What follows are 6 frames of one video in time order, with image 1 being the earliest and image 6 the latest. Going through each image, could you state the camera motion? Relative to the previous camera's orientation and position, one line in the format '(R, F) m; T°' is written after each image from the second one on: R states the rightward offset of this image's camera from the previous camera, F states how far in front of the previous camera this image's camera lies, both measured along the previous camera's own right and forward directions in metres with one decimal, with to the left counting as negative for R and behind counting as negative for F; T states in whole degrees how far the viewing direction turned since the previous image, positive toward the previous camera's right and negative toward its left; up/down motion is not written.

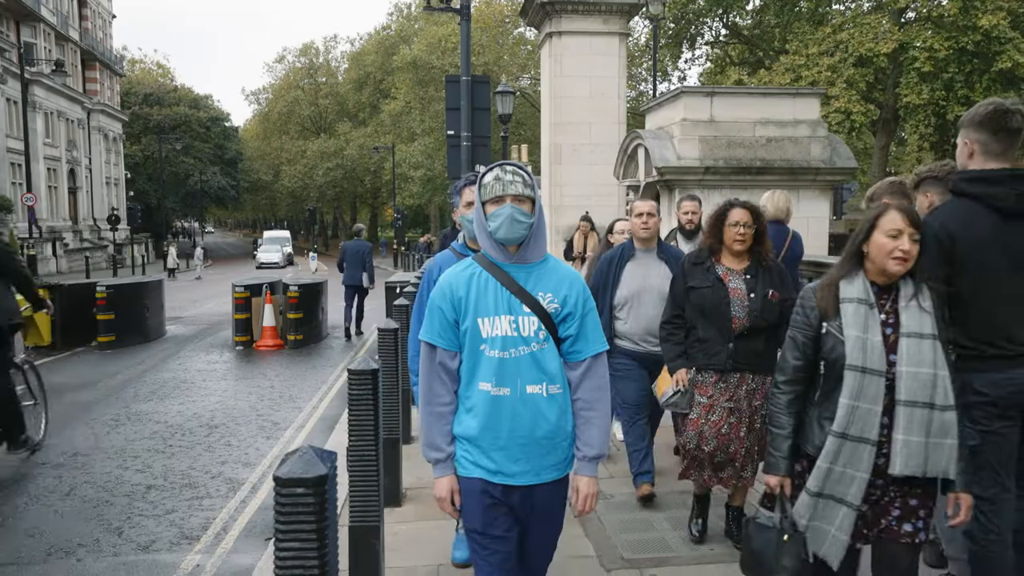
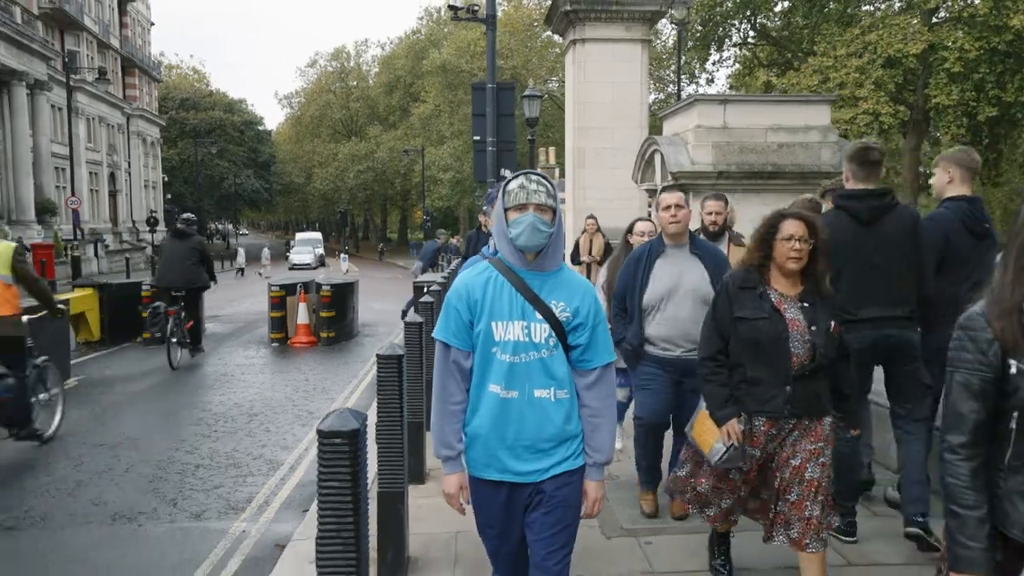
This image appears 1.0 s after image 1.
(+0.1, -0.5) m; -2°
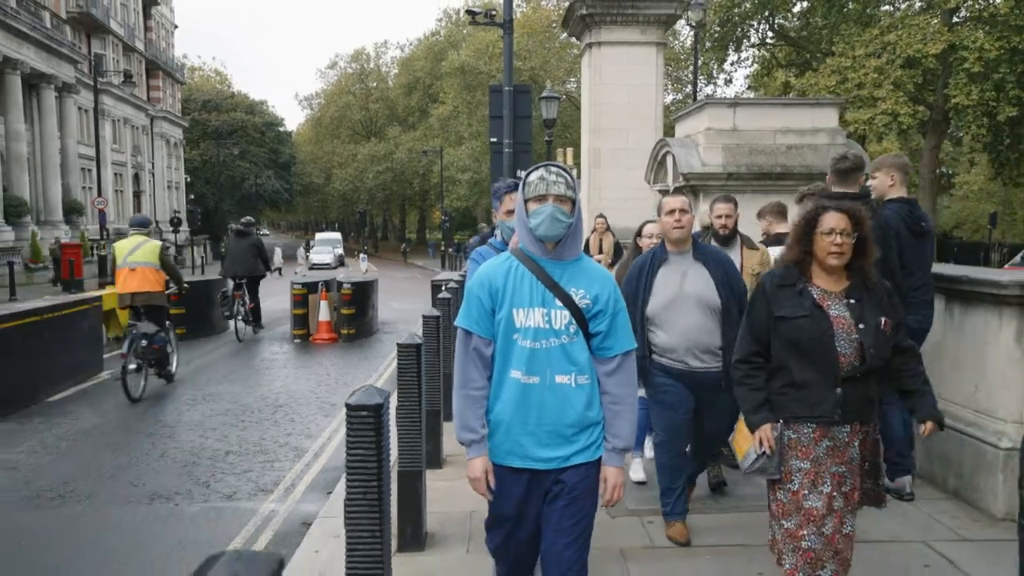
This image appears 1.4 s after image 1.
(0.0, -0.3) m; -1°
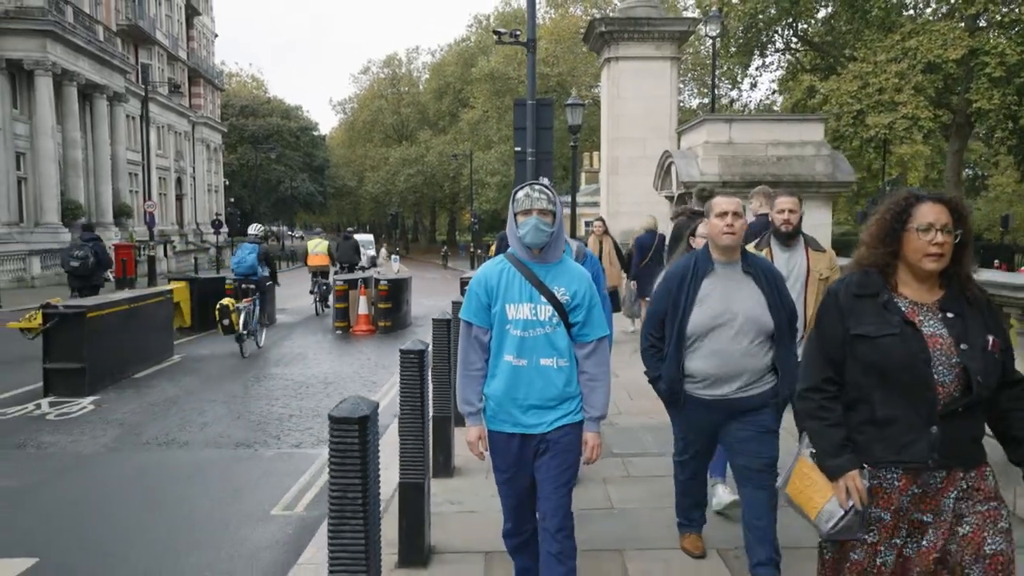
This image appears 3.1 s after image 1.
(+0.2, -1.4) m; -2°
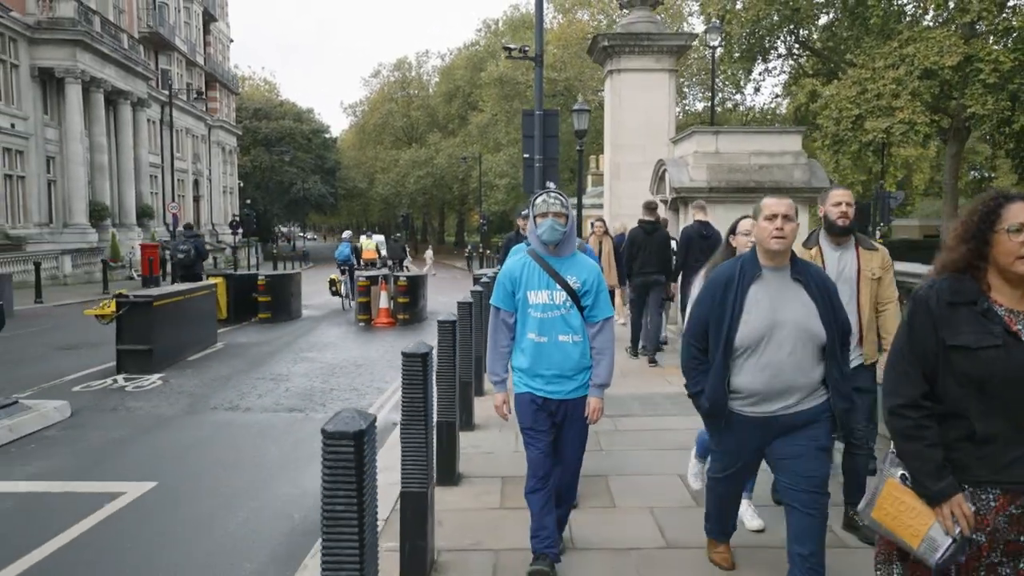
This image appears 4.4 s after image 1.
(0.0, -1.4) m; -1°
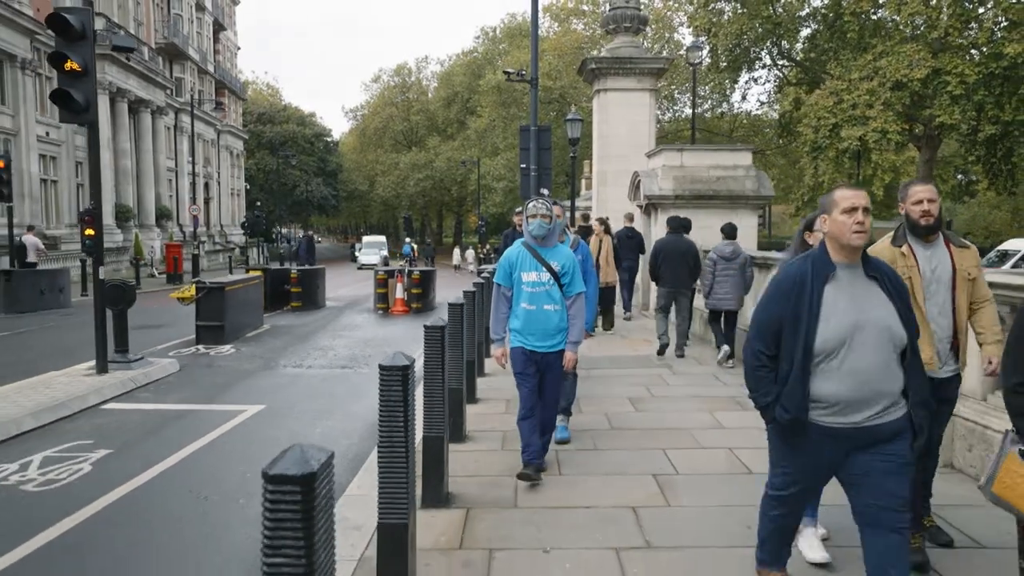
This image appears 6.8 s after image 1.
(-0.1, -2.7) m; 0°
